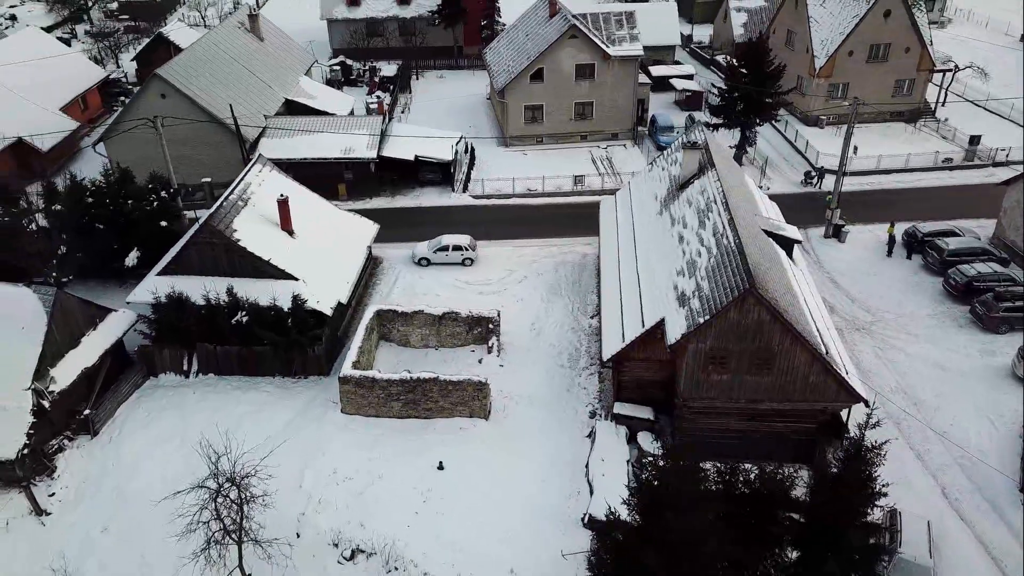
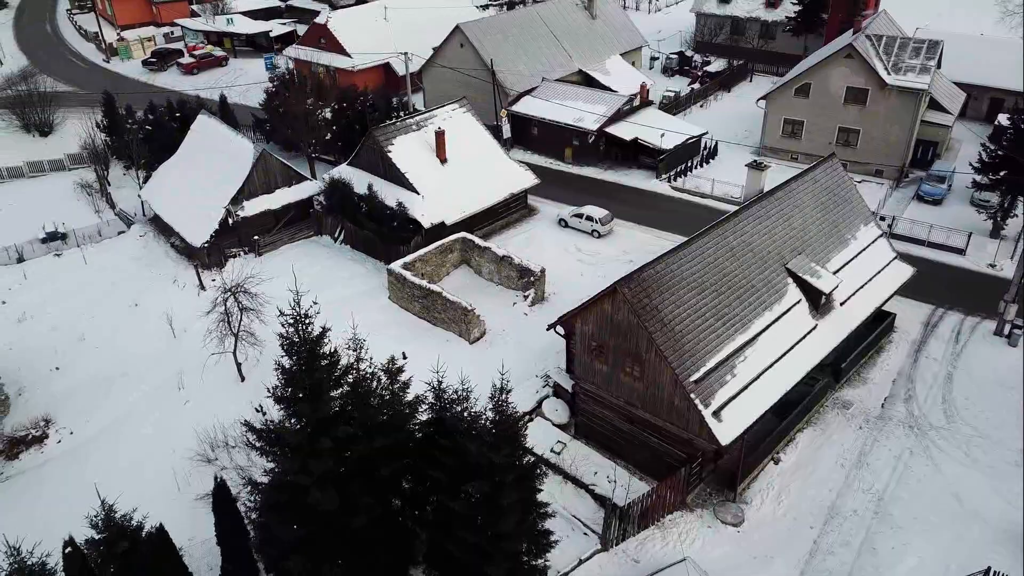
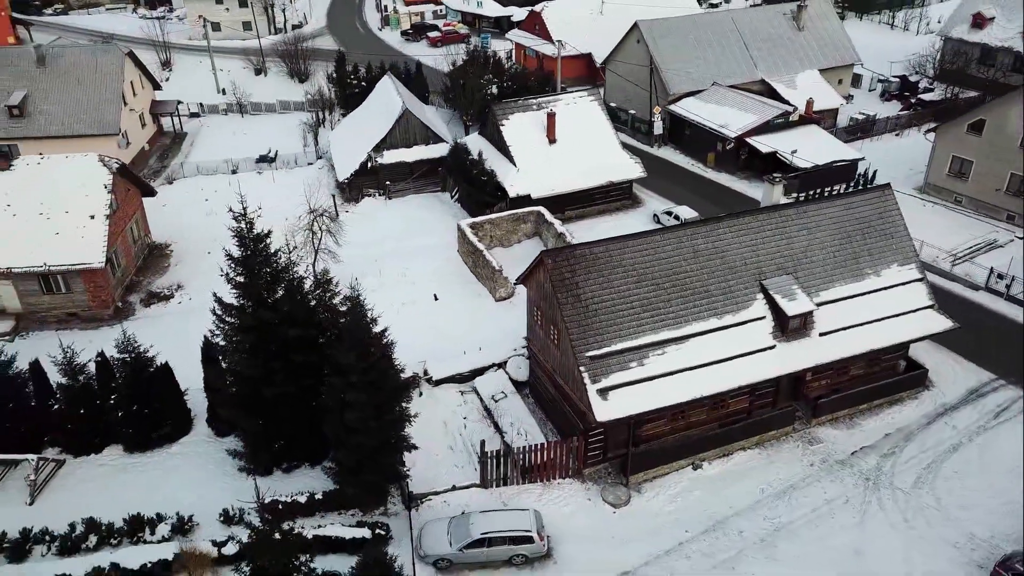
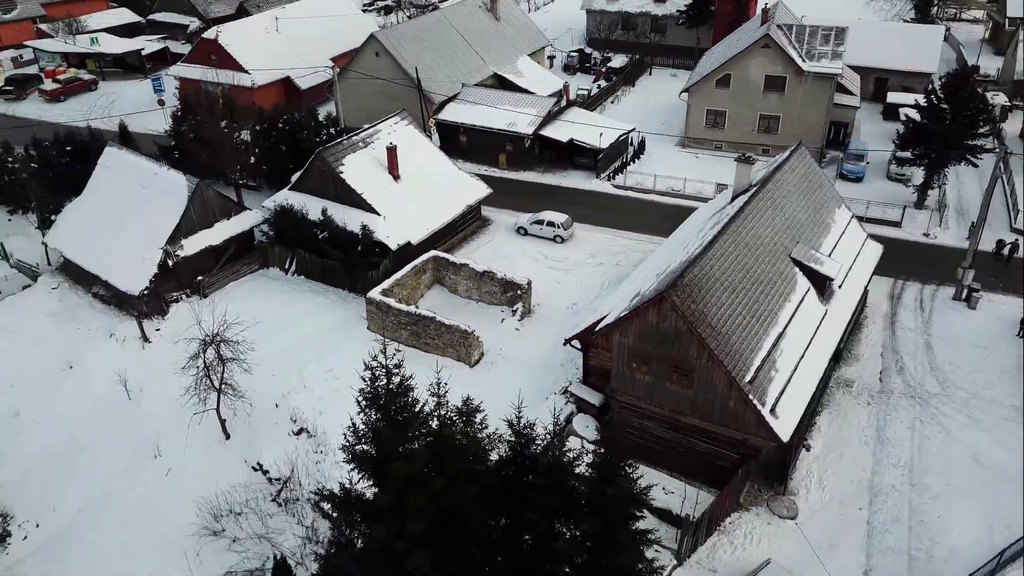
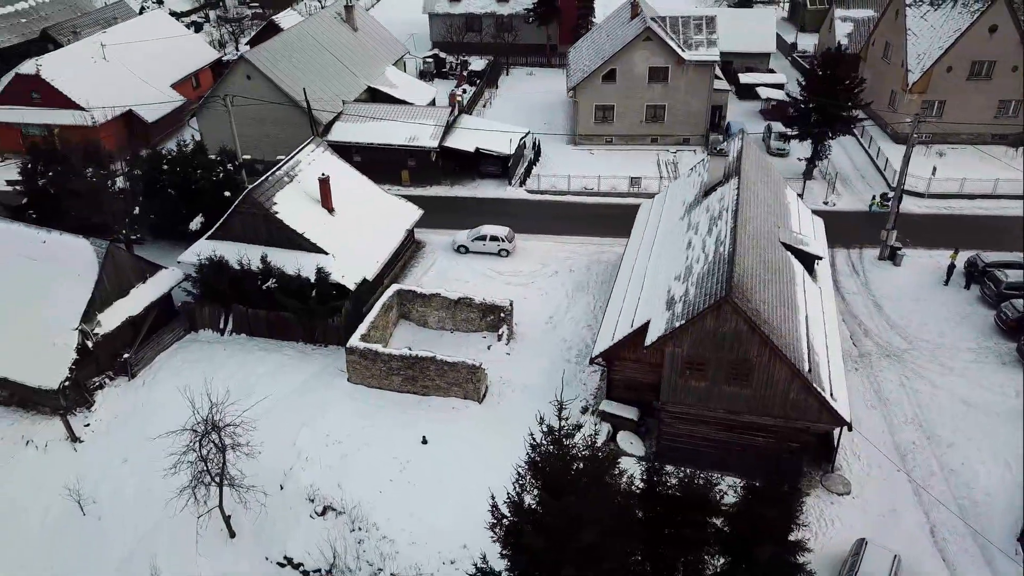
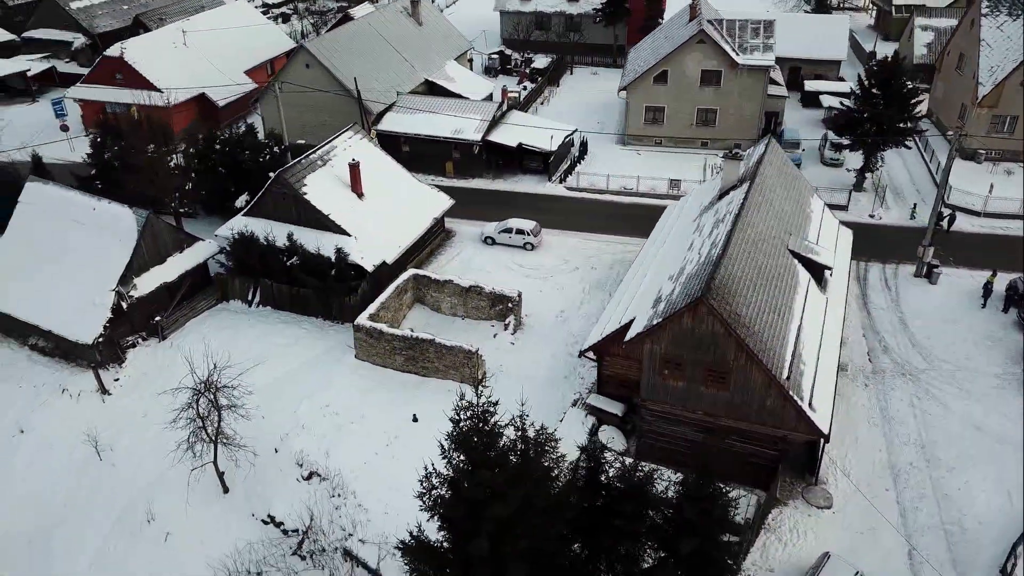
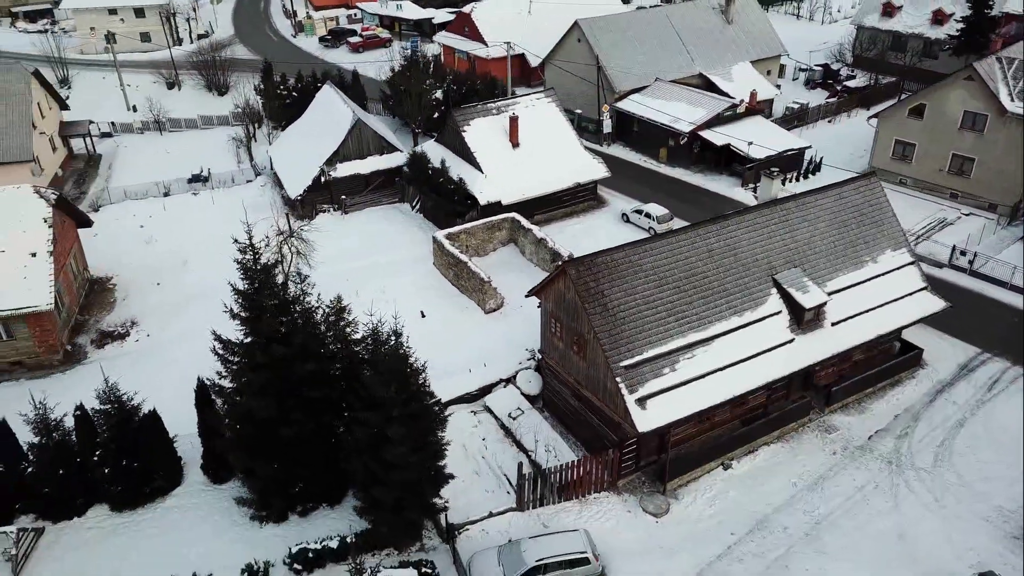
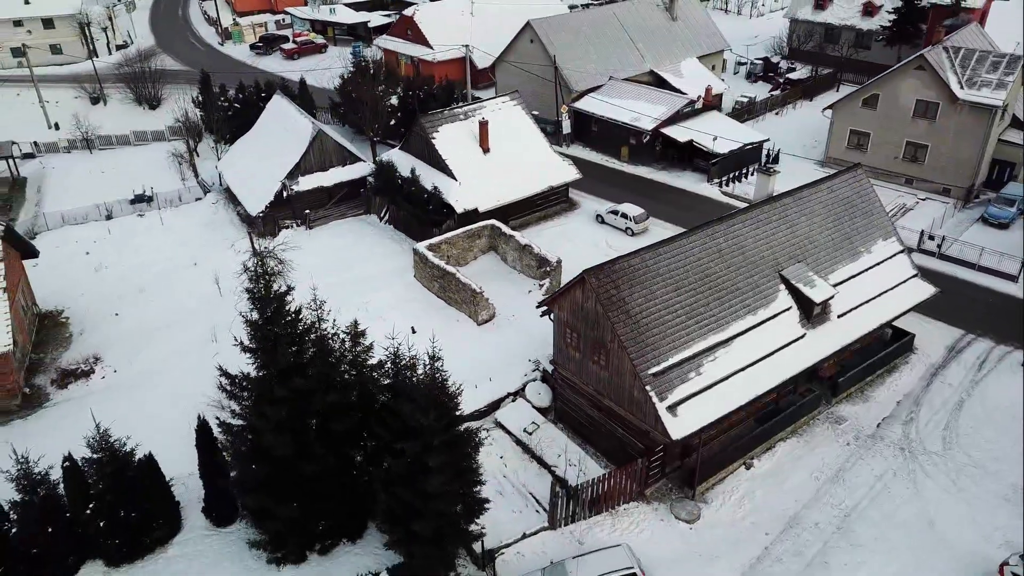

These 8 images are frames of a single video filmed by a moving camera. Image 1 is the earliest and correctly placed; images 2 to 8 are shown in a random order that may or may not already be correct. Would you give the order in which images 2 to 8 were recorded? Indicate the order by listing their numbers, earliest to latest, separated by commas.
5, 6, 4, 2, 8, 7, 3
